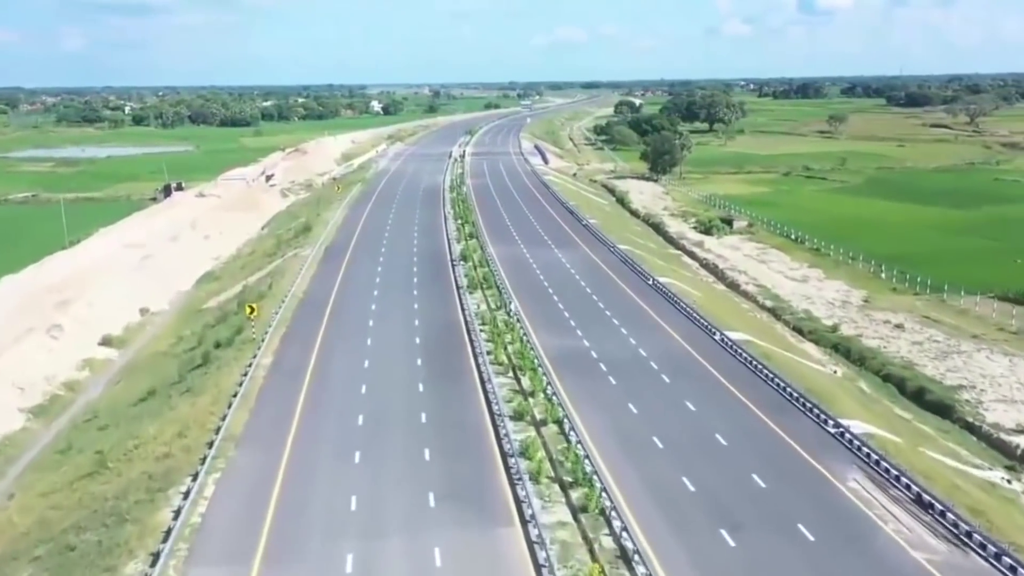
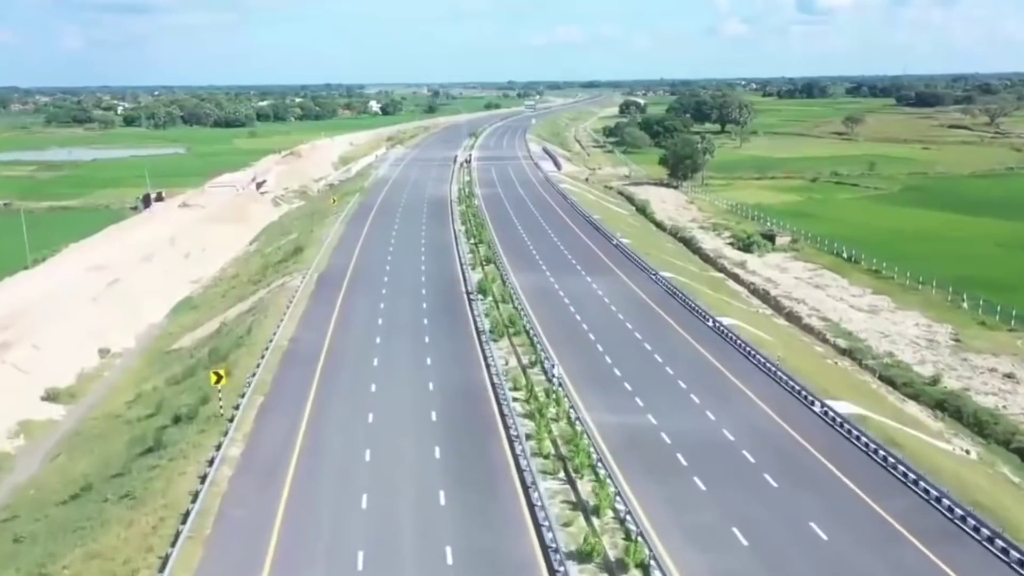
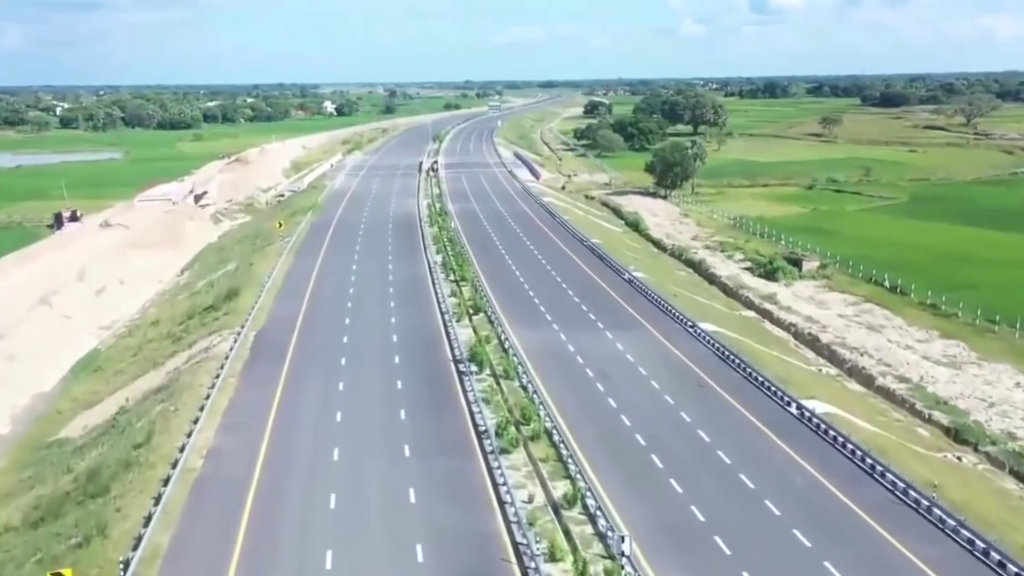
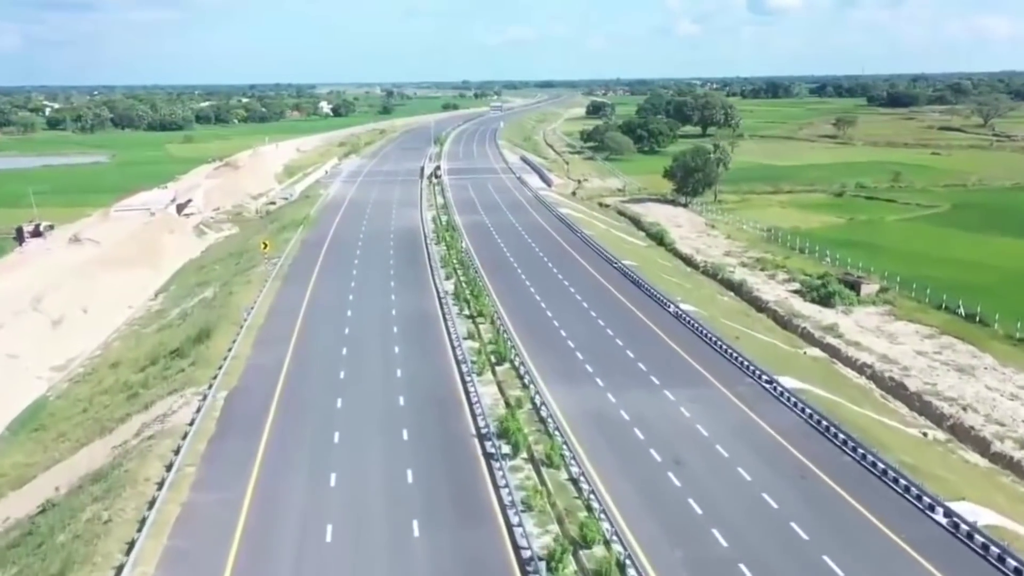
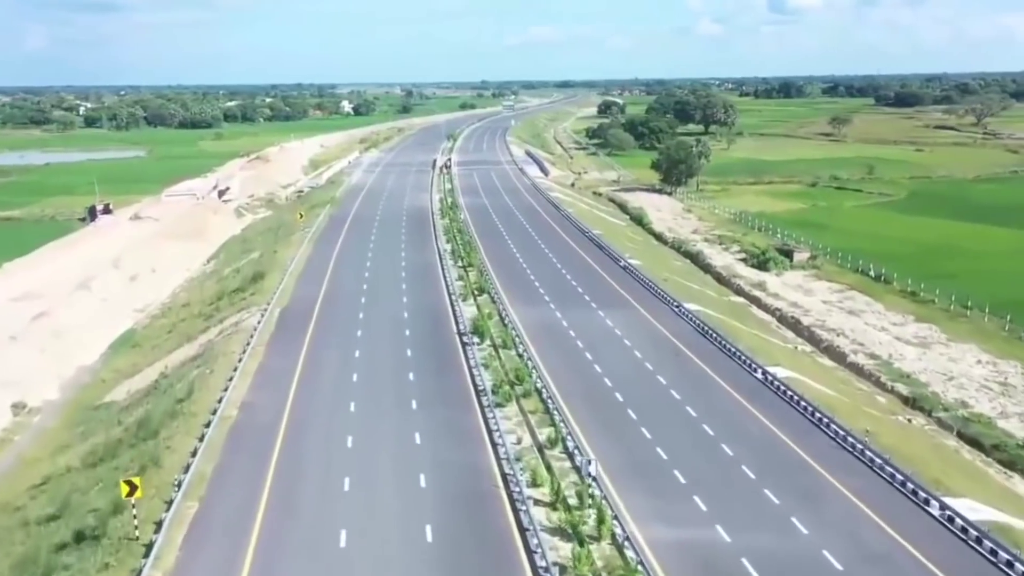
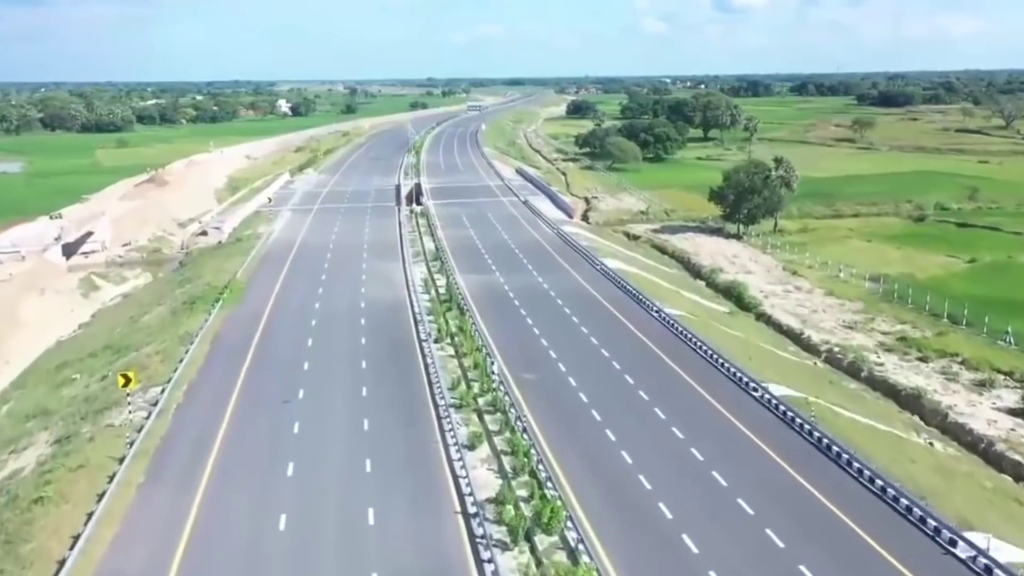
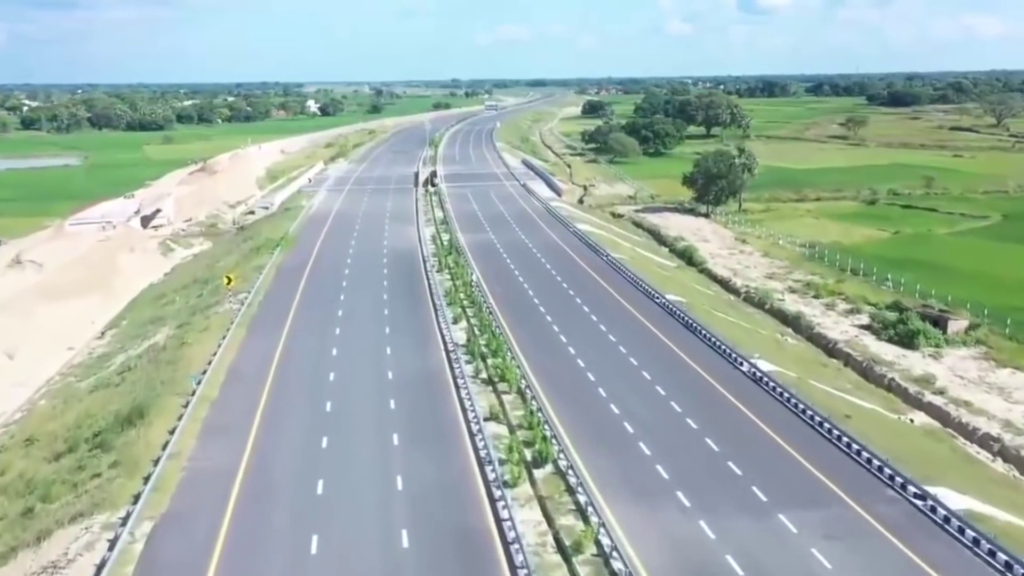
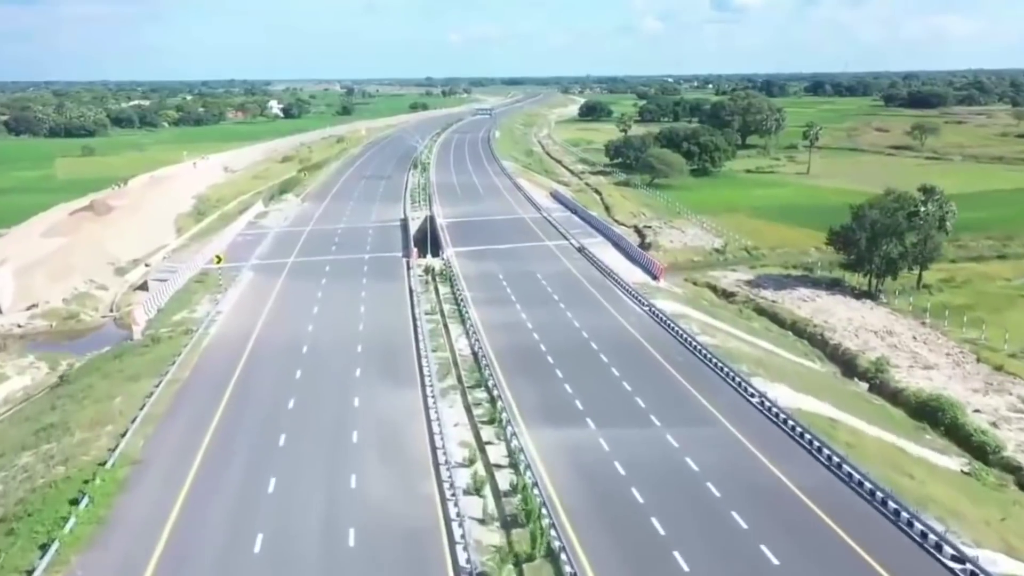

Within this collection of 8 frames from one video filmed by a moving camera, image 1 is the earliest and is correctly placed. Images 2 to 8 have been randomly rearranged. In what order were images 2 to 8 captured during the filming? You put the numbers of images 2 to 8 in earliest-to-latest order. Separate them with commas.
2, 5, 3, 4, 7, 6, 8
